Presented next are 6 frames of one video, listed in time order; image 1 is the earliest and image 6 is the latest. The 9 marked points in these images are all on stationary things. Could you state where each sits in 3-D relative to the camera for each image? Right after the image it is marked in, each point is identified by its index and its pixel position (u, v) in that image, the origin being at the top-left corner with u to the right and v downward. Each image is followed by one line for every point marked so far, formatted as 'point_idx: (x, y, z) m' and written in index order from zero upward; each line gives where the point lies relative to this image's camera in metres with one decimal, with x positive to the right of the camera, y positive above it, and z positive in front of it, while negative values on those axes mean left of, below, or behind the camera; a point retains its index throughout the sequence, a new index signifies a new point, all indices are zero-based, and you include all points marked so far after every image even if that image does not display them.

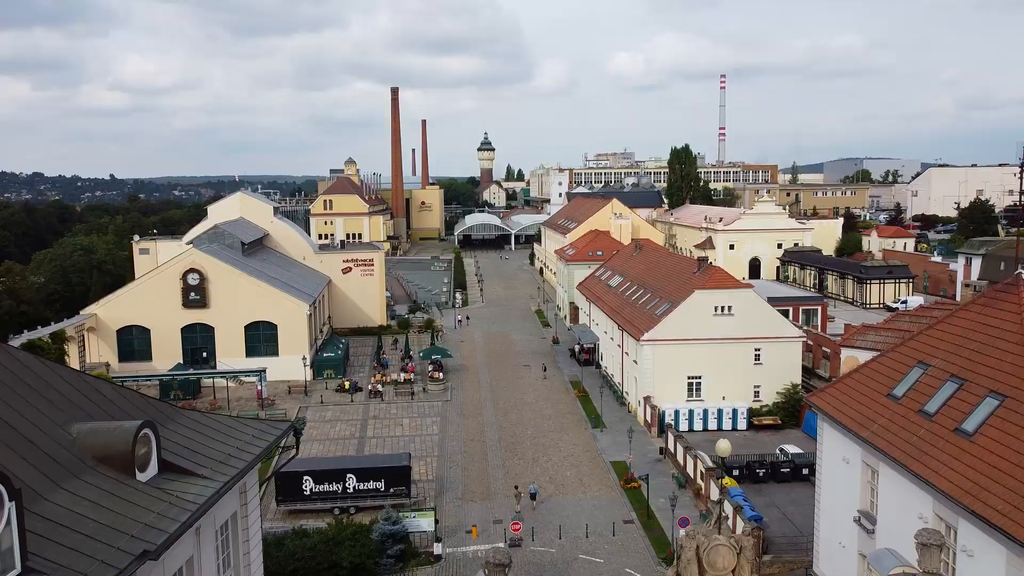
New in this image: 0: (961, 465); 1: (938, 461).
0: (+6.1, -2.4, +14.5) m
1: (+6.0, -2.4, +14.9) m
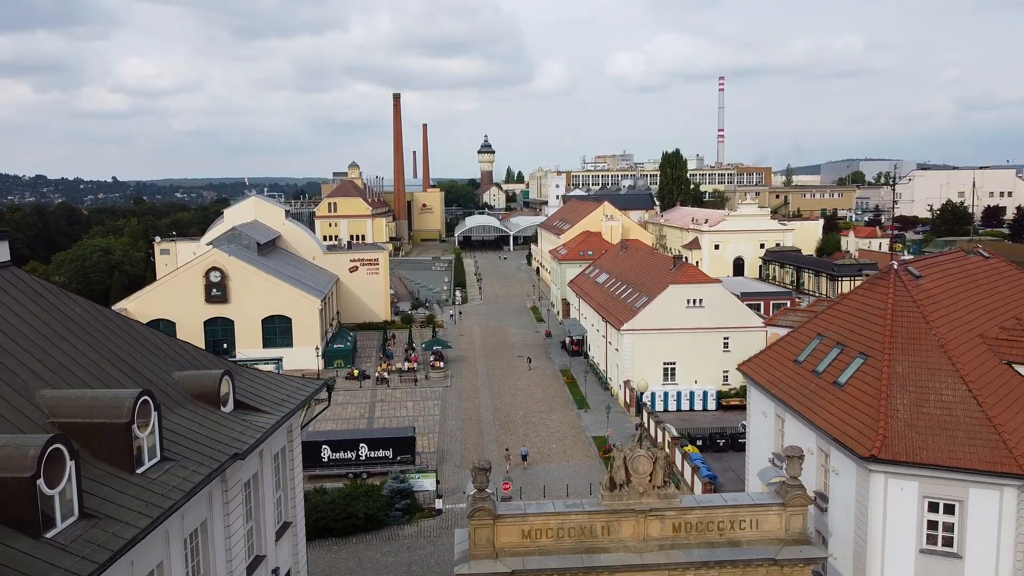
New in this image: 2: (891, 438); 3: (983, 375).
0: (+5.8, -2.1, +19.2) m
1: (+5.6, -2.2, +19.6) m
2: (+6.0, -2.4, +16.9) m
3: (+8.1, -1.5, +18.2) m
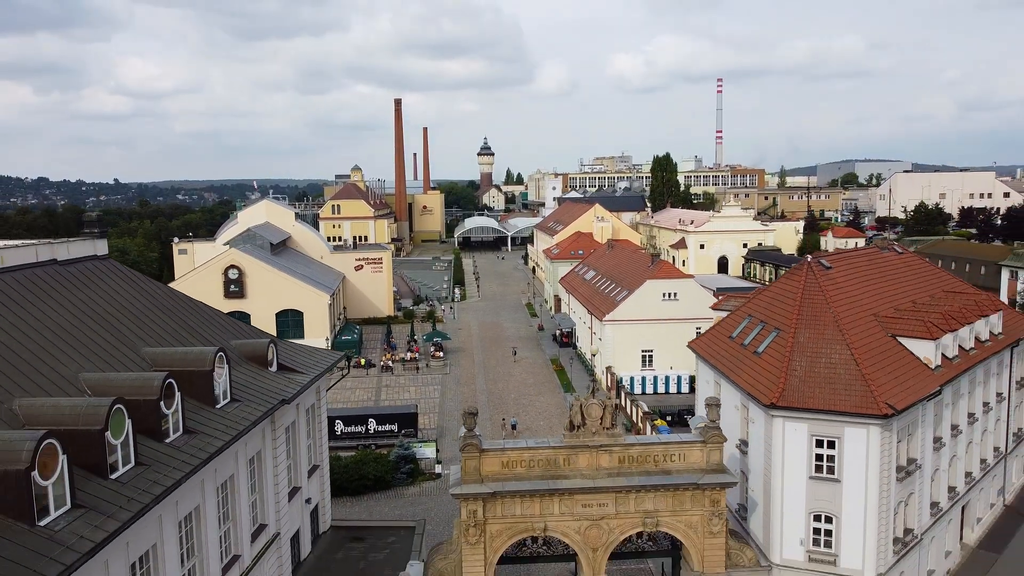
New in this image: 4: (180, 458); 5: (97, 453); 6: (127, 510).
0: (+5.4, -1.8, +24.0) m
1: (+5.3, -1.9, +24.5) m
2: (+5.7, -2.1, +21.7) m
3: (+7.7, -1.2, +23.0) m
4: (-4.9, -2.5, +15.7) m
5: (-5.3, -2.1, +13.7) m
6: (-4.8, -2.8, +13.4) m
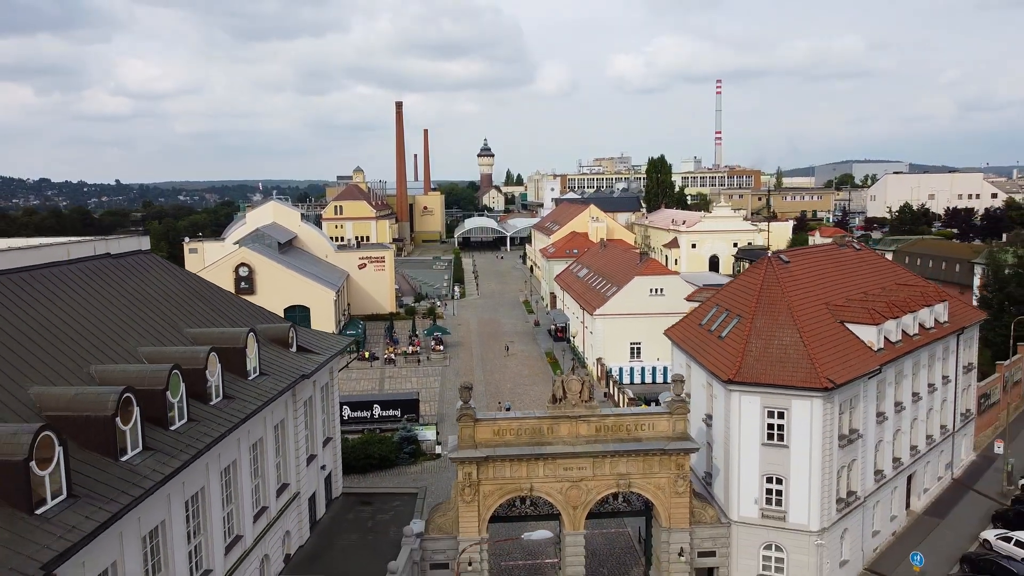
0: (+5.2, -1.6, +27.1) m
1: (+5.0, -1.7, +27.6) m
2: (+5.4, -1.9, +24.8) m
3: (+7.5, -1.0, +26.1) m
4: (-5.1, -2.3, +18.8) m
5: (-5.6, -1.9, +16.8) m
6: (-5.1, -2.6, +16.5) m
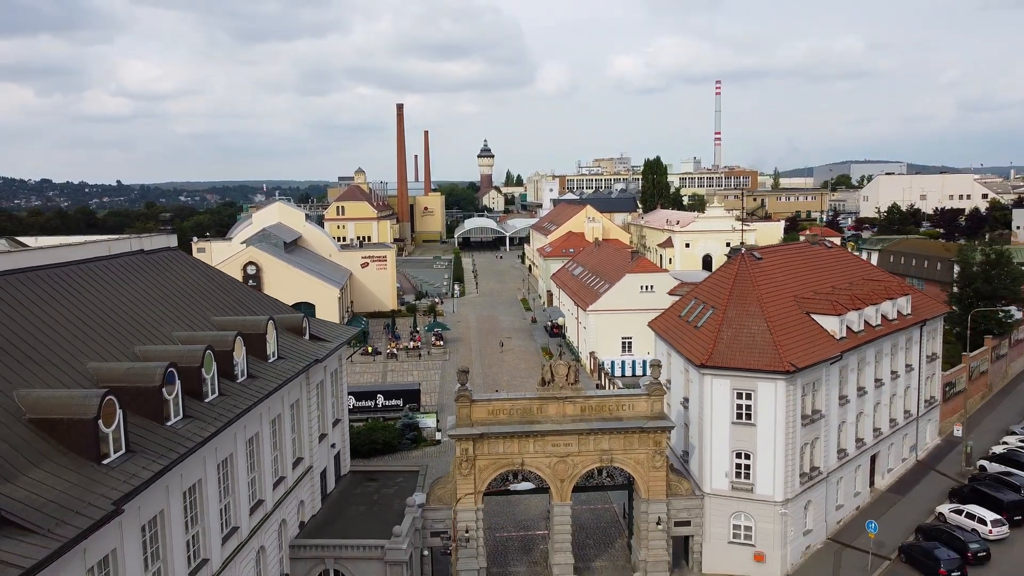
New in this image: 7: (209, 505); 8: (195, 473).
0: (+5.0, -1.4, +29.7) m
1: (+4.9, -1.5, +30.1) m
2: (+5.3, -1.7, +27.4) m
3: (+7.3, -0.8, +28.7) m
4: (-5.3, -2.1, +21.3) m
5: (-5.7, -1.7, +19.3) m
6: (-5.3, -2.4, +19.0) m
7: (-5.5, -3.9, +19.2) m
8: (-5.5, -3.2, +18.6) m
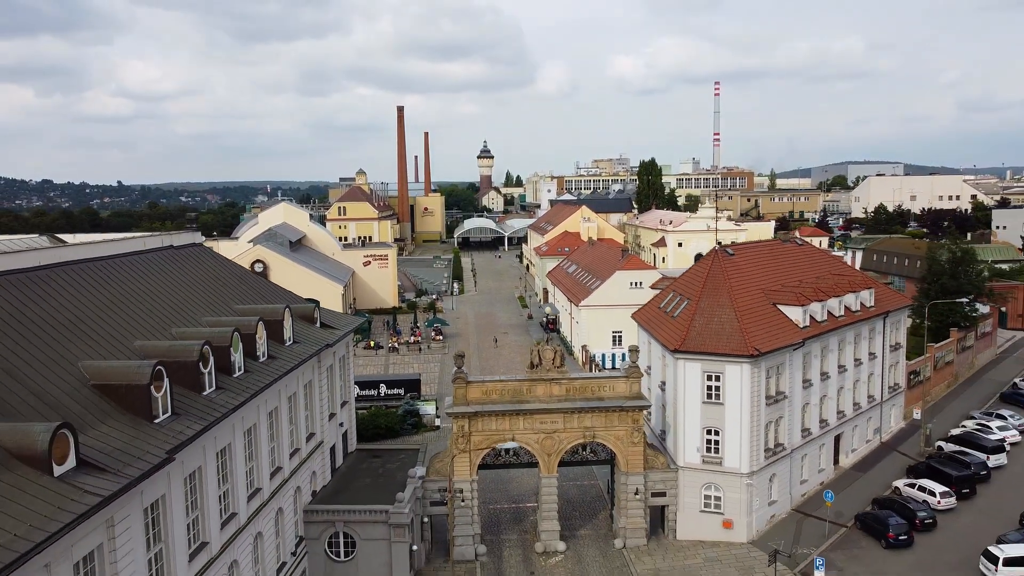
0: (+4.8, -1.2, +32.5) m
1: (+4.6, -1.3, +33.0) m
2: (+5.0, -1.5, +30.2) m
3: (+7.1, -0.6, +31.5) m
4: (-5.5, -1.9, +24.2) m
5: (-6.0, -1.5, +22.2) m
6: (-5.5, -2.2, +21.9) m
7: (-5.7, -3.7, +22.0) m
8: (-5.8, -3.0, +21.5) m
